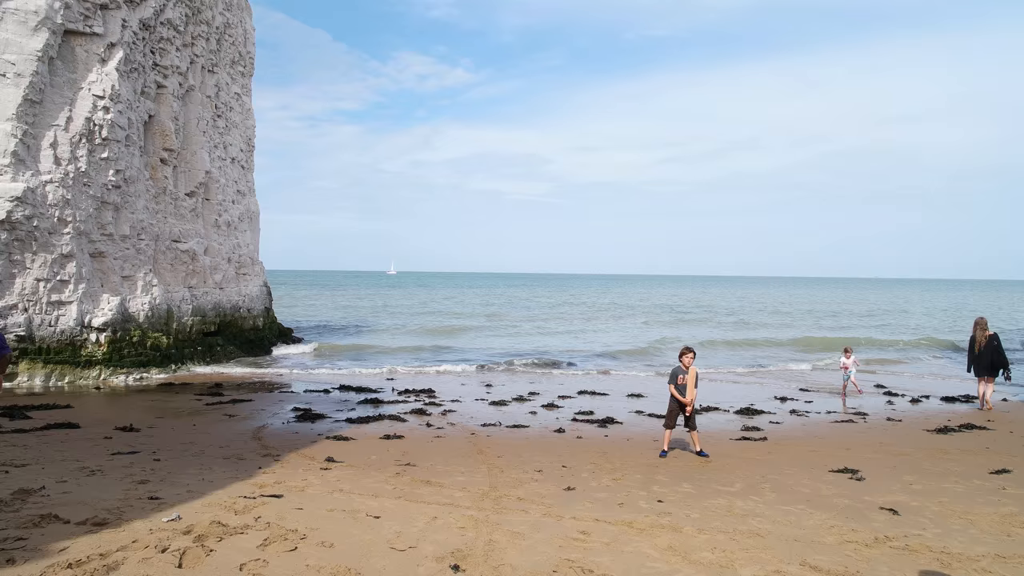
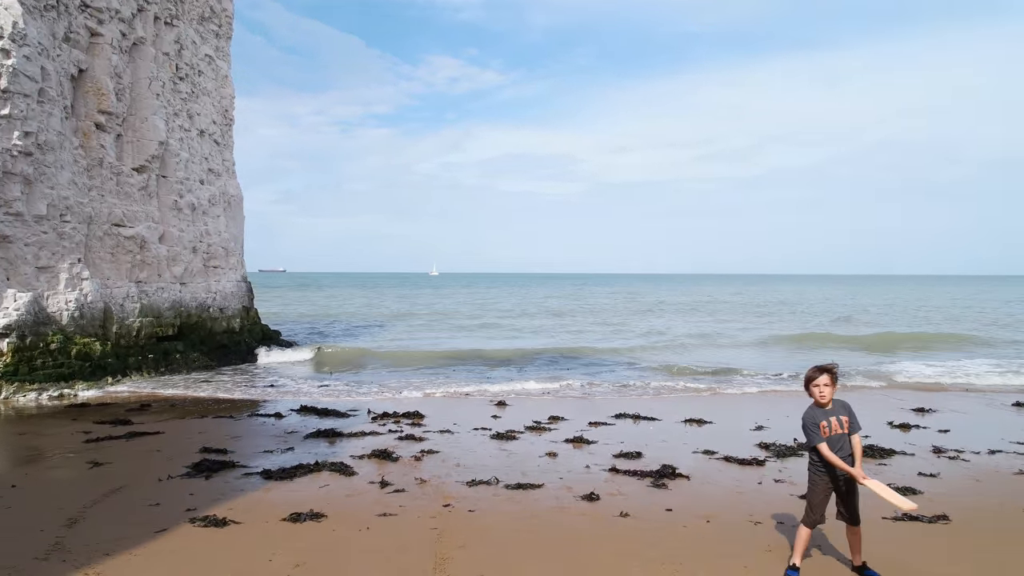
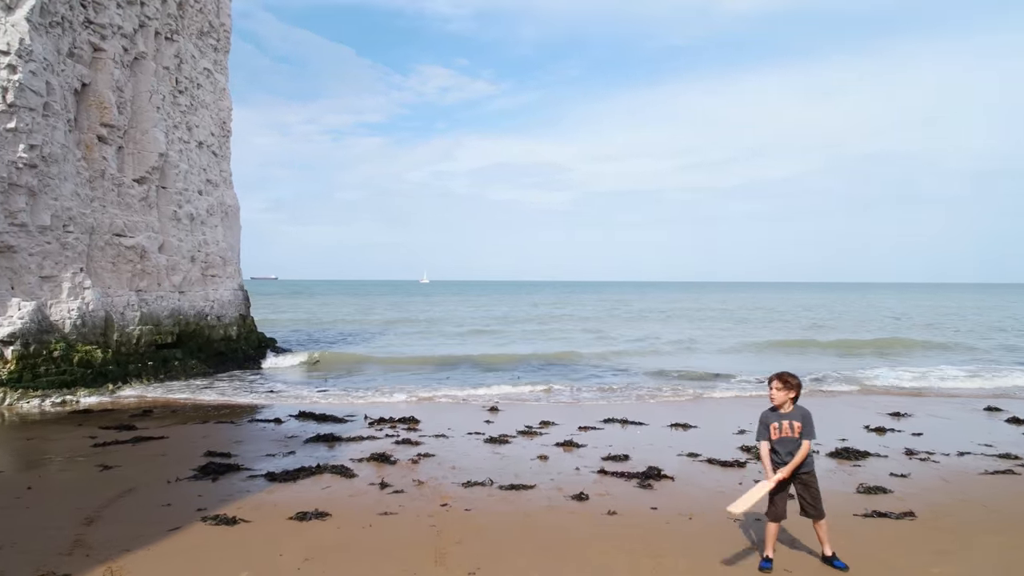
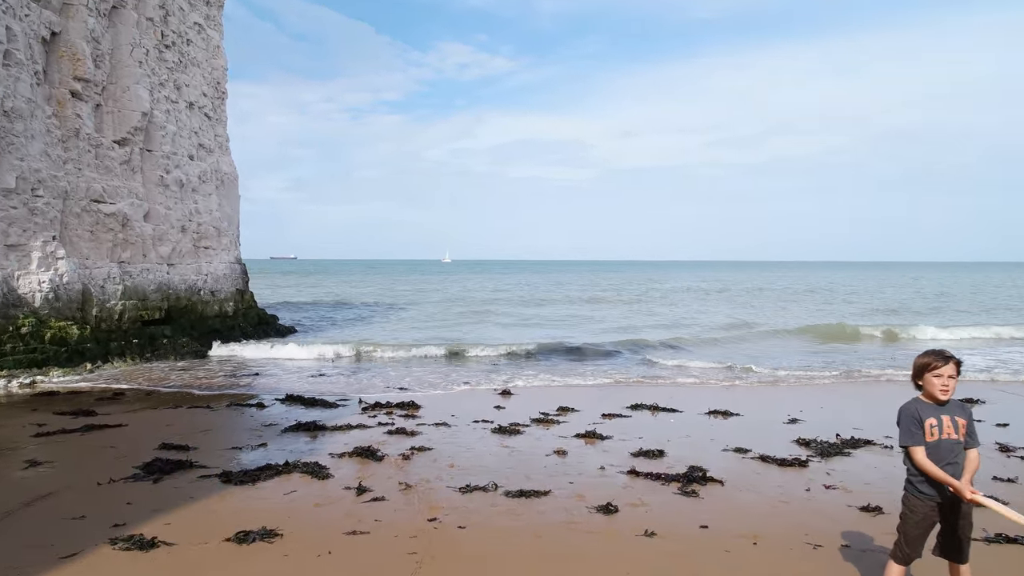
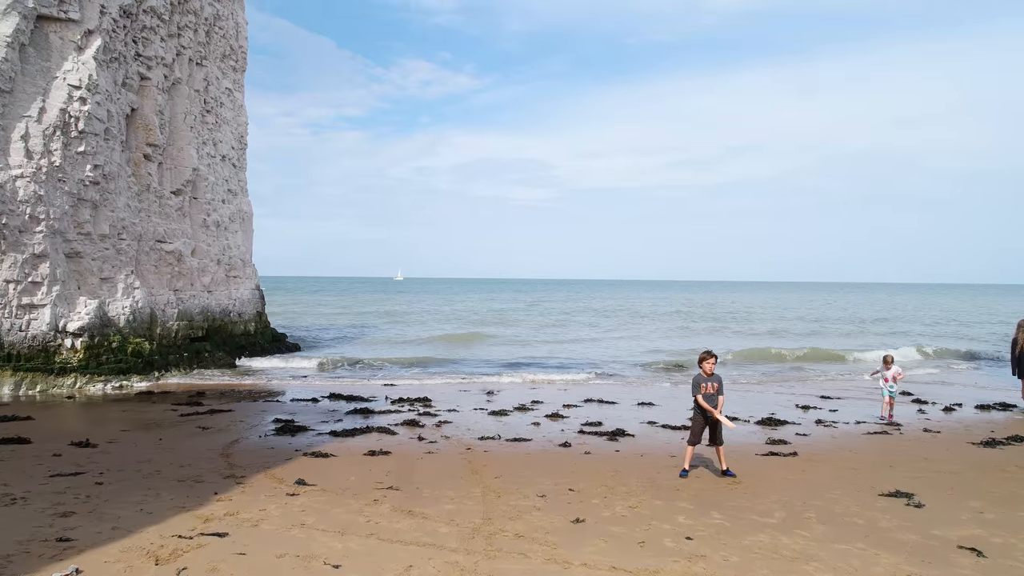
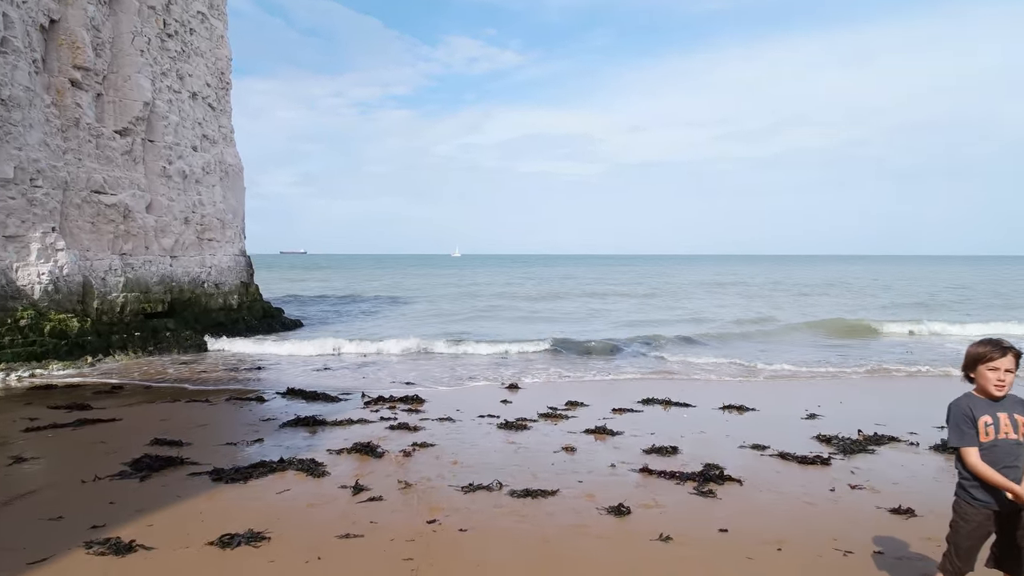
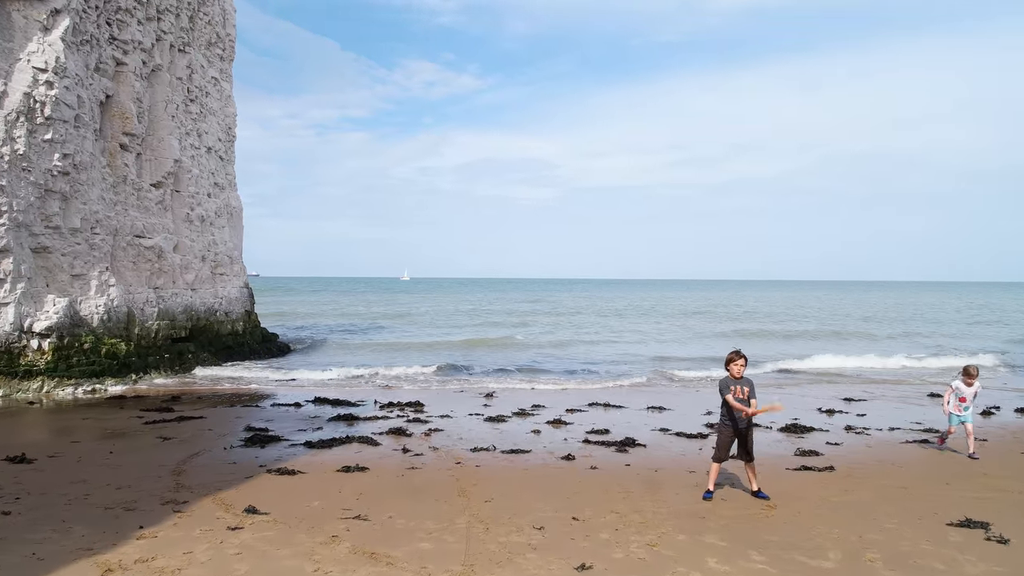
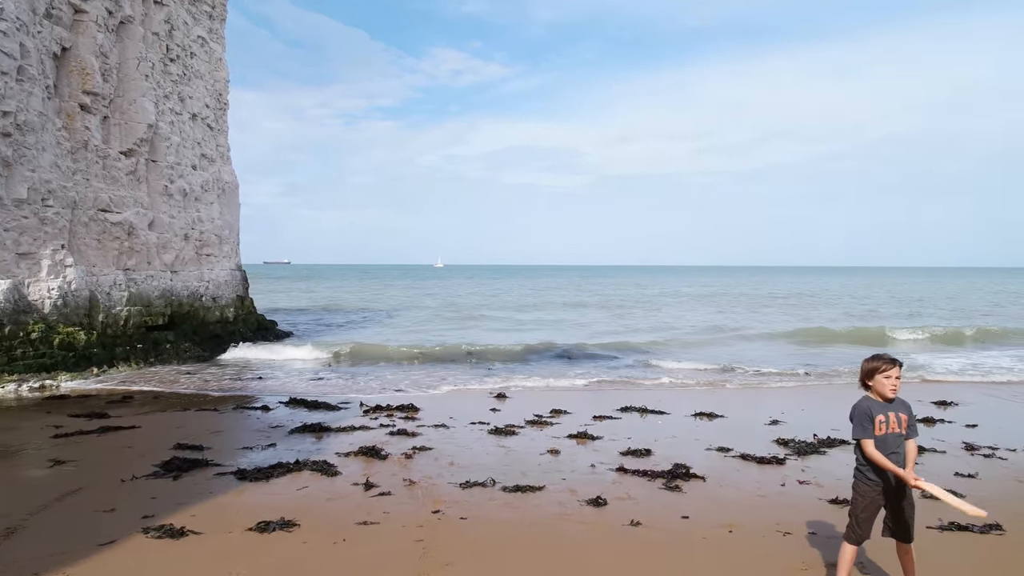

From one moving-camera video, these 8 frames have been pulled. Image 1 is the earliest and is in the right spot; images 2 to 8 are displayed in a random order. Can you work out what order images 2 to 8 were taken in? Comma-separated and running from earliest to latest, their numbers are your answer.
5, 7, 3, 2, 8, 4, 6
